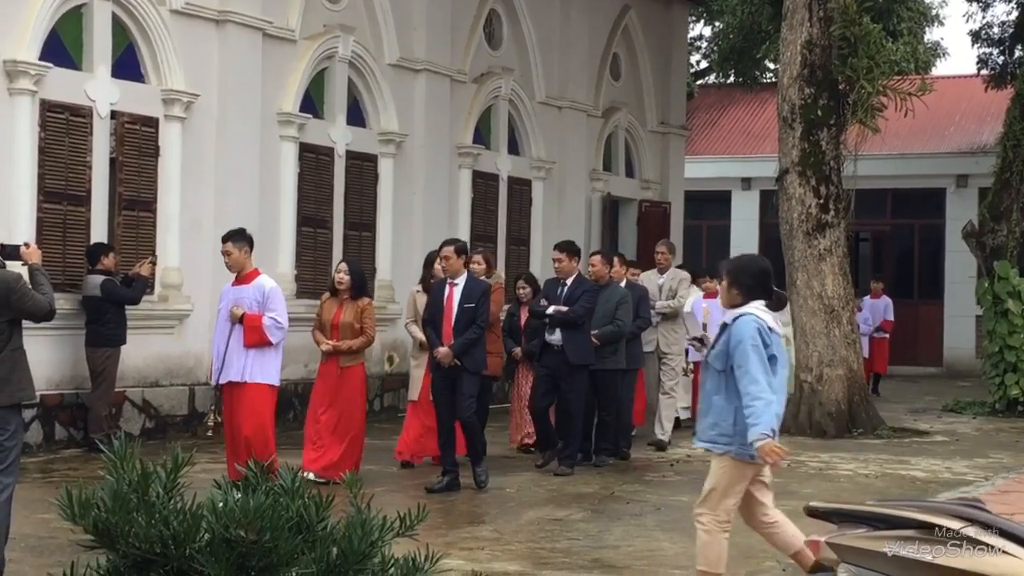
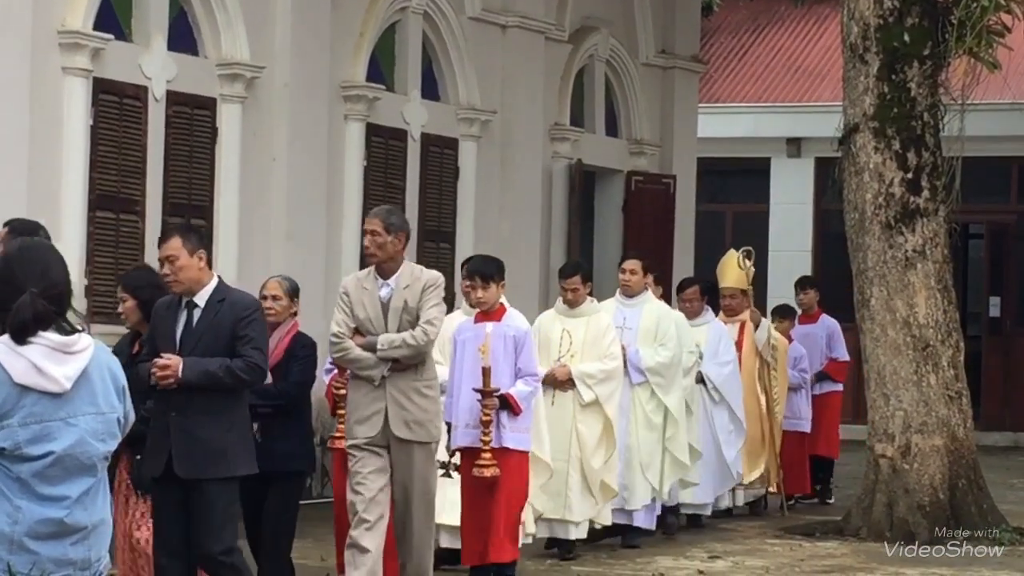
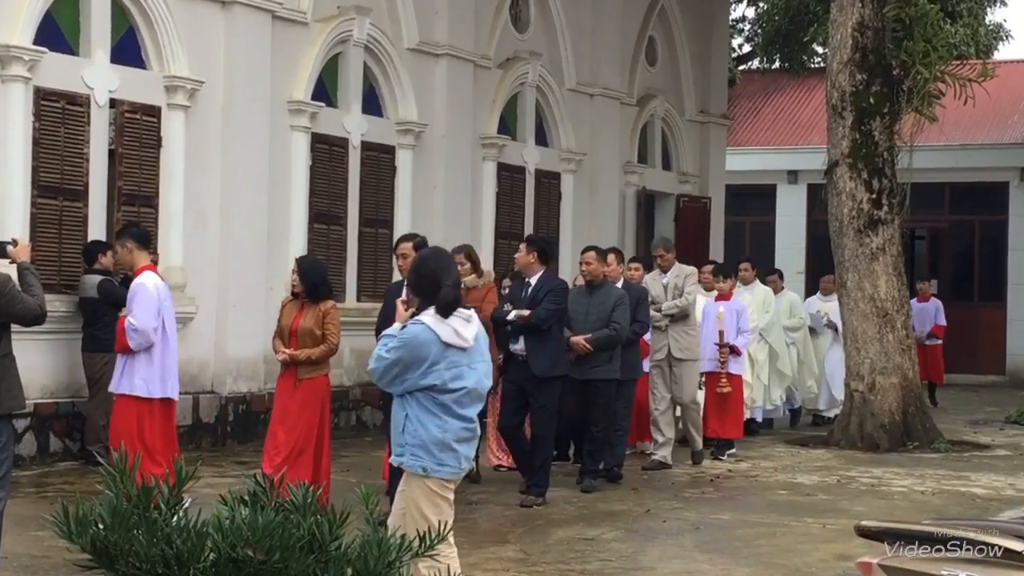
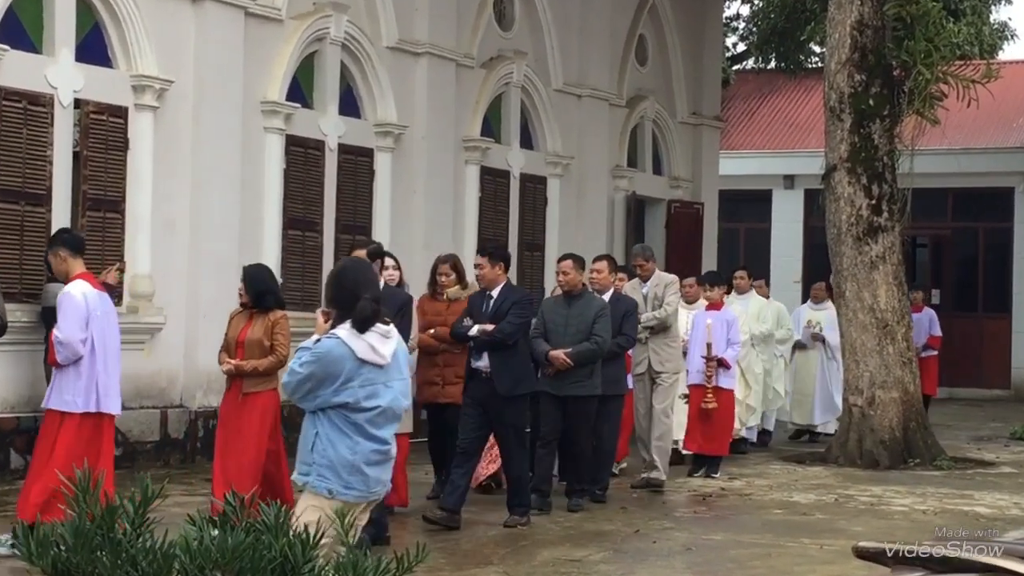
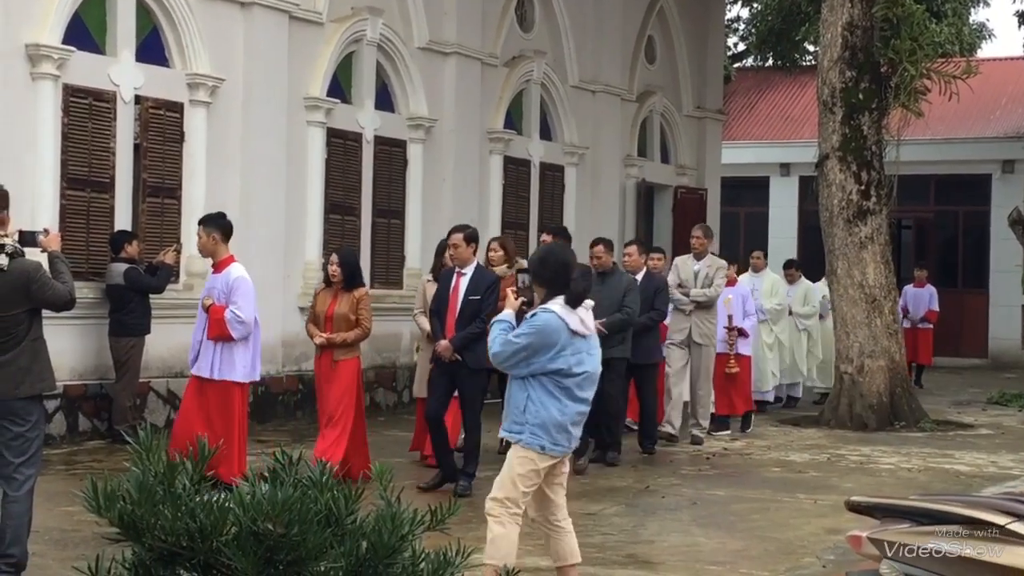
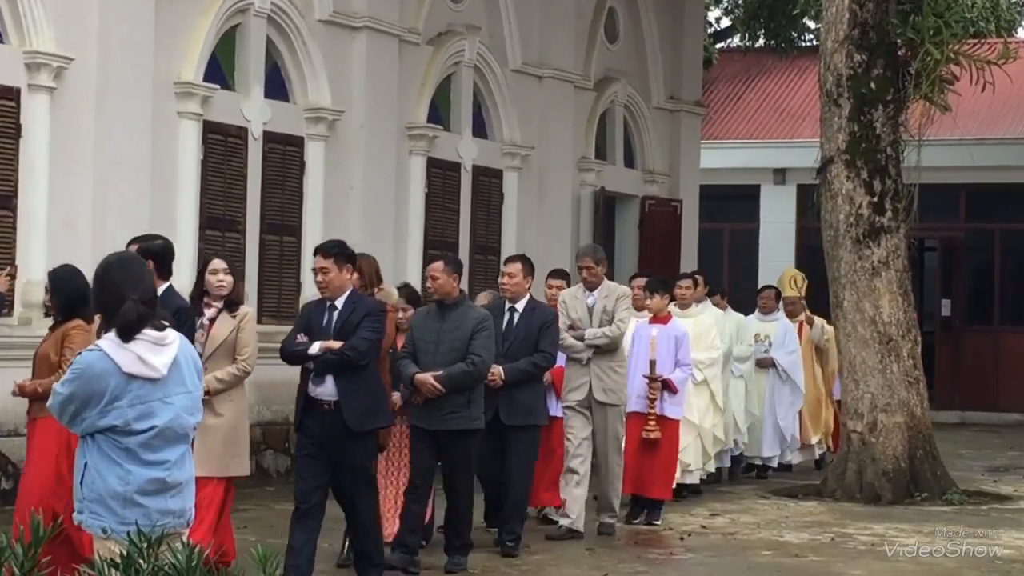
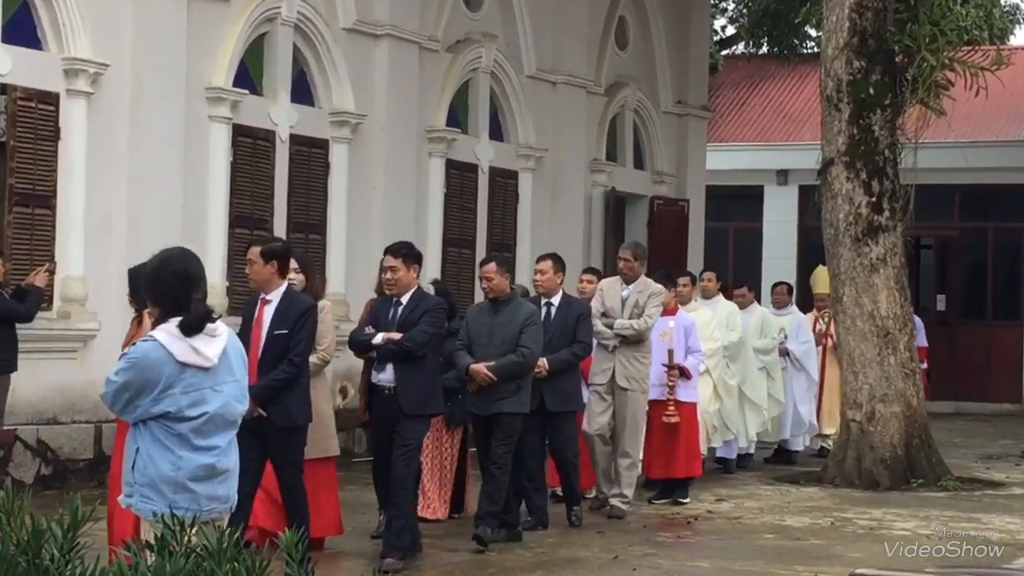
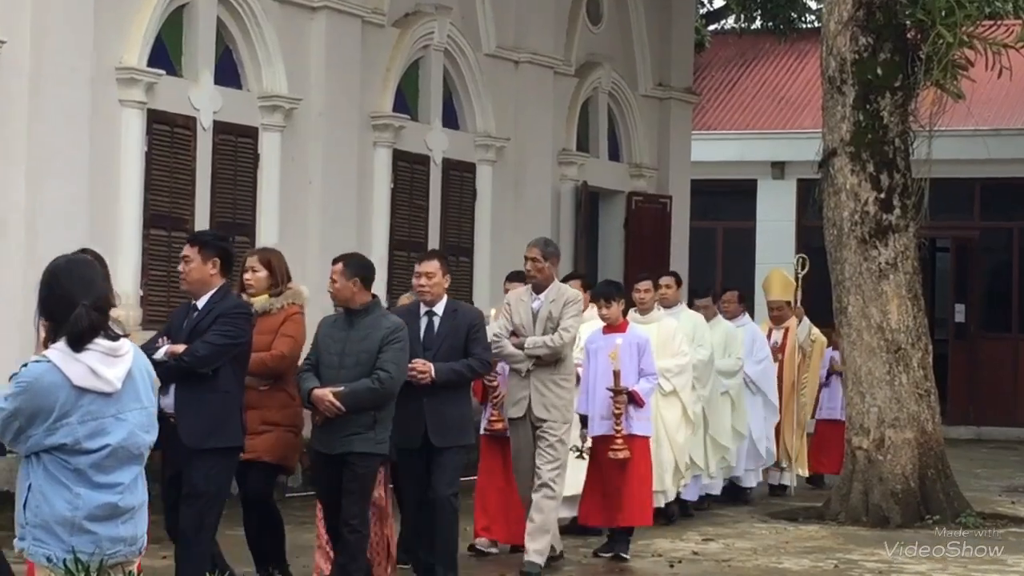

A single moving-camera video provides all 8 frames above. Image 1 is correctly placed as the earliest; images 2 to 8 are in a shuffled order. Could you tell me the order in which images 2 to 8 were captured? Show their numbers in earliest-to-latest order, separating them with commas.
5, 3, 4, 7, 6, 8, 2
